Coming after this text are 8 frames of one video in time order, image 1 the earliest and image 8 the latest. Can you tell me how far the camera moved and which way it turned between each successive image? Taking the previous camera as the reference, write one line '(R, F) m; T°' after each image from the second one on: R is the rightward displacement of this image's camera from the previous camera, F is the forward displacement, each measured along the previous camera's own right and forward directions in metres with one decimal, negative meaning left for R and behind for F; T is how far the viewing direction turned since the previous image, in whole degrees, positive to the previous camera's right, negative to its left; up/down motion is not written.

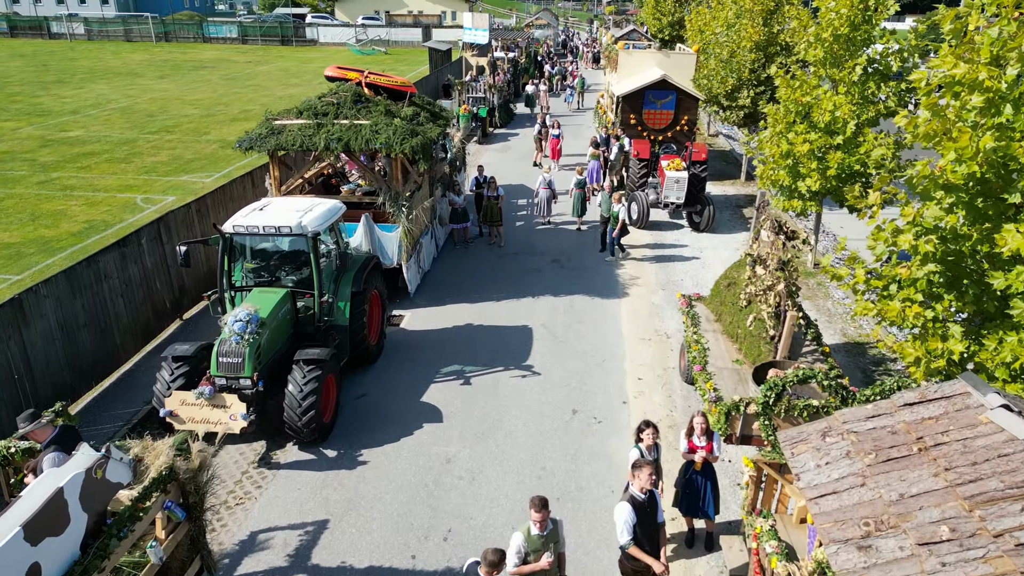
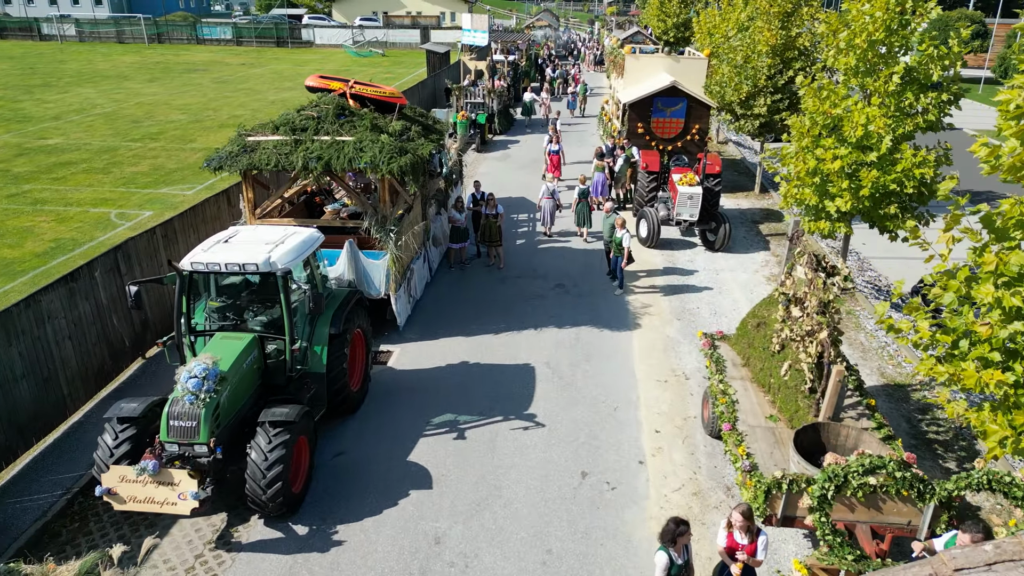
(0.0, +1.1) m; 0°
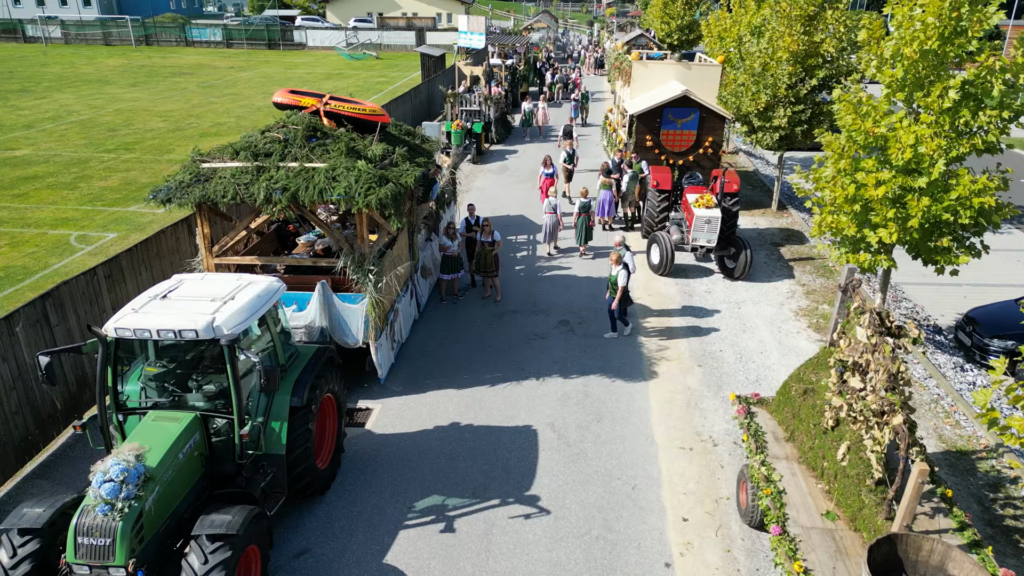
(0.0, +1.3) m; 0°
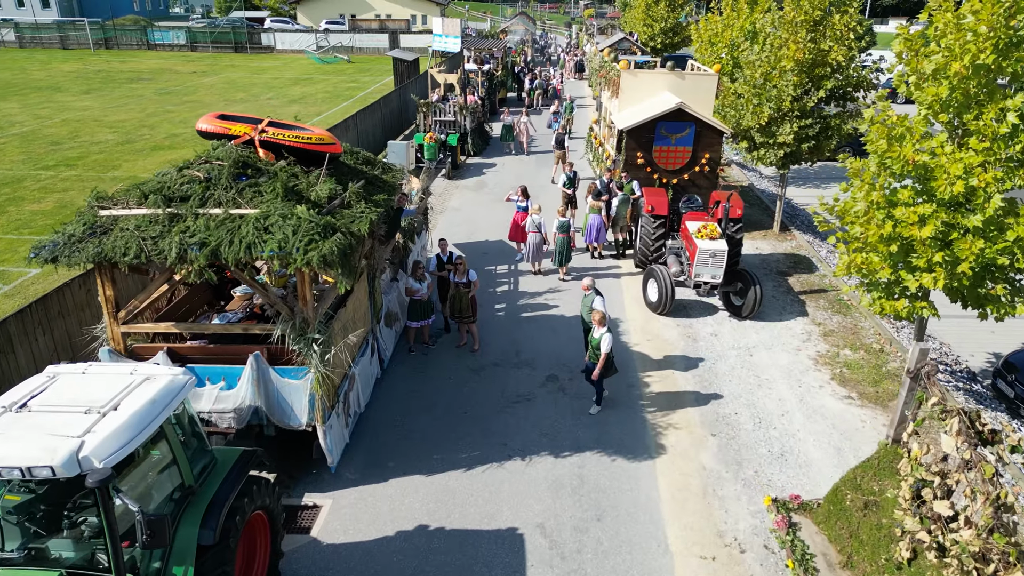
(0.0, +1.5) m; +2°
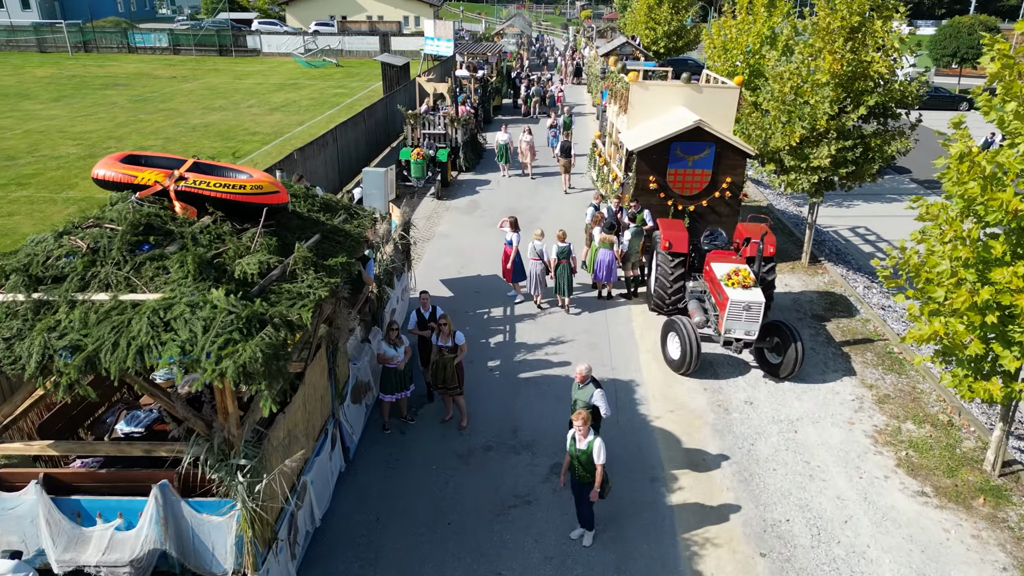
(0.0, +1.7) m; 0°
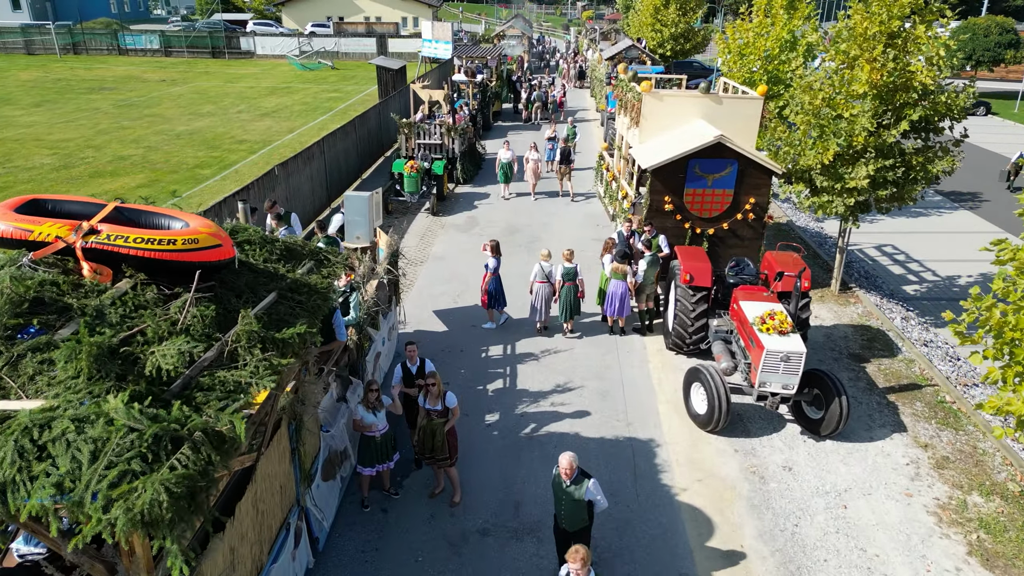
(0.0, +1.2) m; 0°
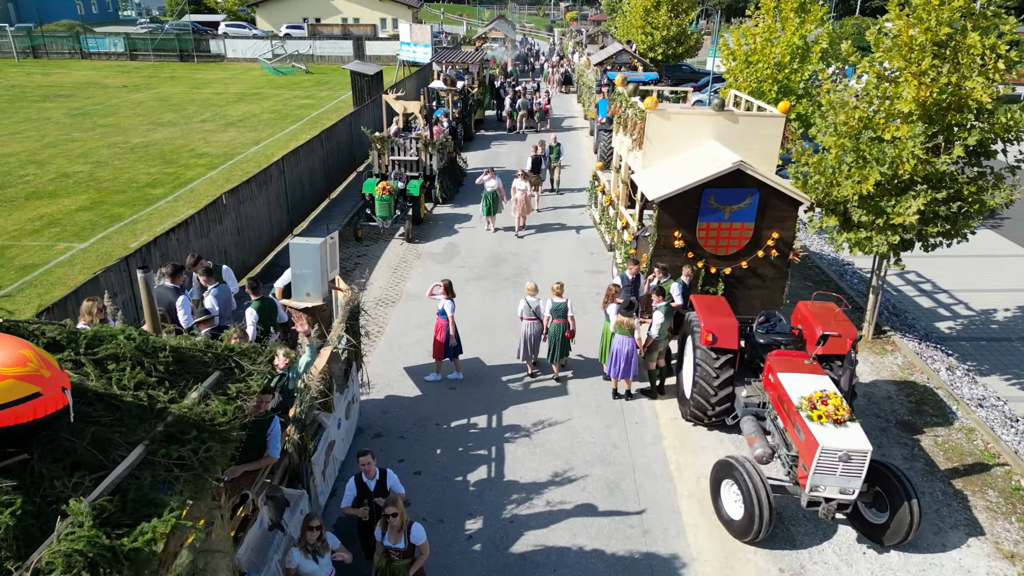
(0.0, +1.7) m; +1°
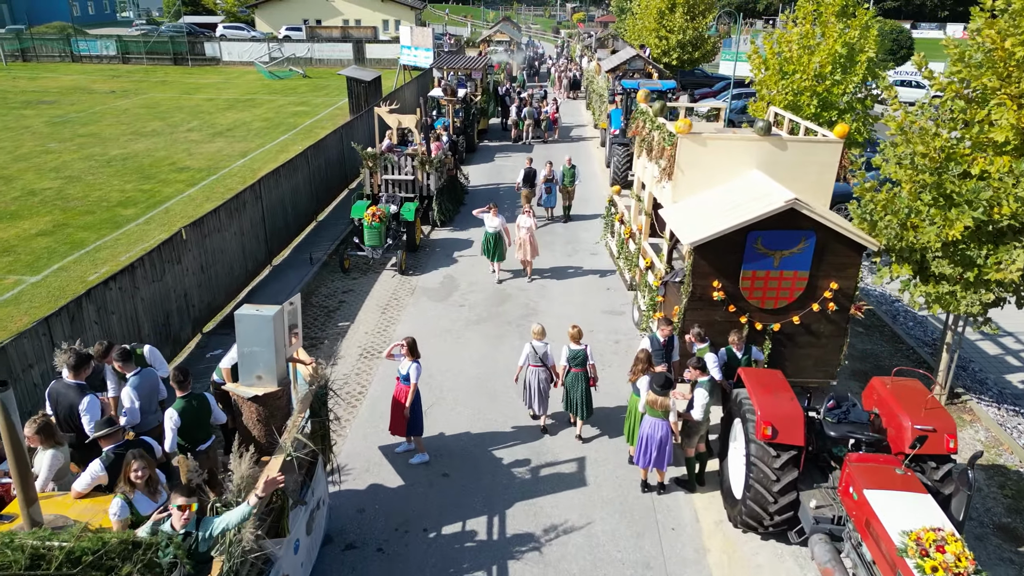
(0.0, +1.6) m; 0°
